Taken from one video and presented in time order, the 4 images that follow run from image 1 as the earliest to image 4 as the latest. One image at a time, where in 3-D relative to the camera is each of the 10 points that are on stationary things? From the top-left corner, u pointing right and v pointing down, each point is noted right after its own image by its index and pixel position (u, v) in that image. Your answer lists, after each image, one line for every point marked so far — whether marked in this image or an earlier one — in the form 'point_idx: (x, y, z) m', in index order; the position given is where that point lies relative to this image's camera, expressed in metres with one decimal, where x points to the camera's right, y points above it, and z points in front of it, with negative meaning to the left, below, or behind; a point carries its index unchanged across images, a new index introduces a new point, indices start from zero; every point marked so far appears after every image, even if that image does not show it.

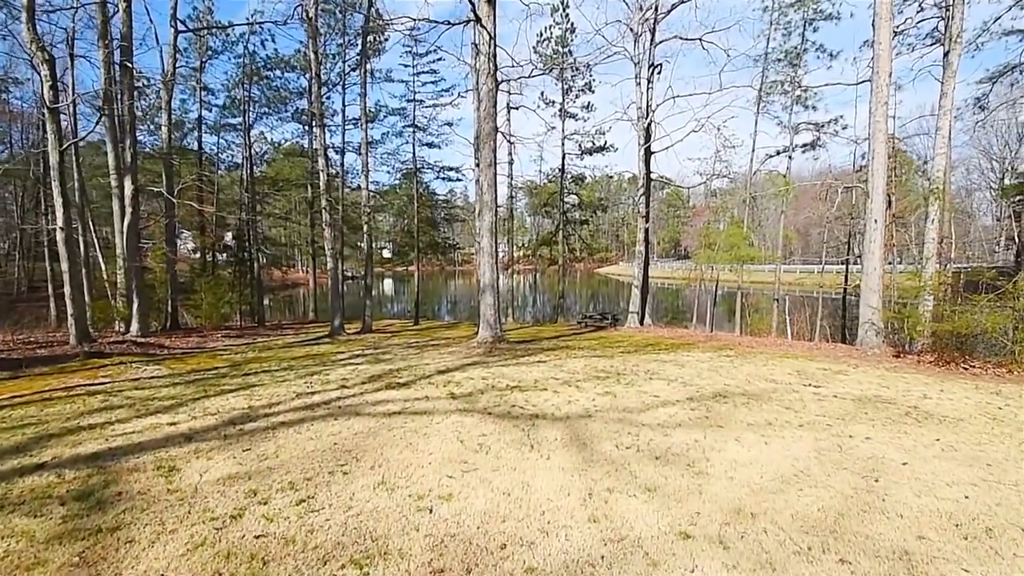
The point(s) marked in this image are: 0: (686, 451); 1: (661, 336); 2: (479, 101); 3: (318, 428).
0: (+1.2, -1.1, +3.2) m
1: (+3.9, -1.3, +11.8) m
2: (-0.7, +3.9, +9.6) m
3: (-1.6, -1.2, +3.7) m
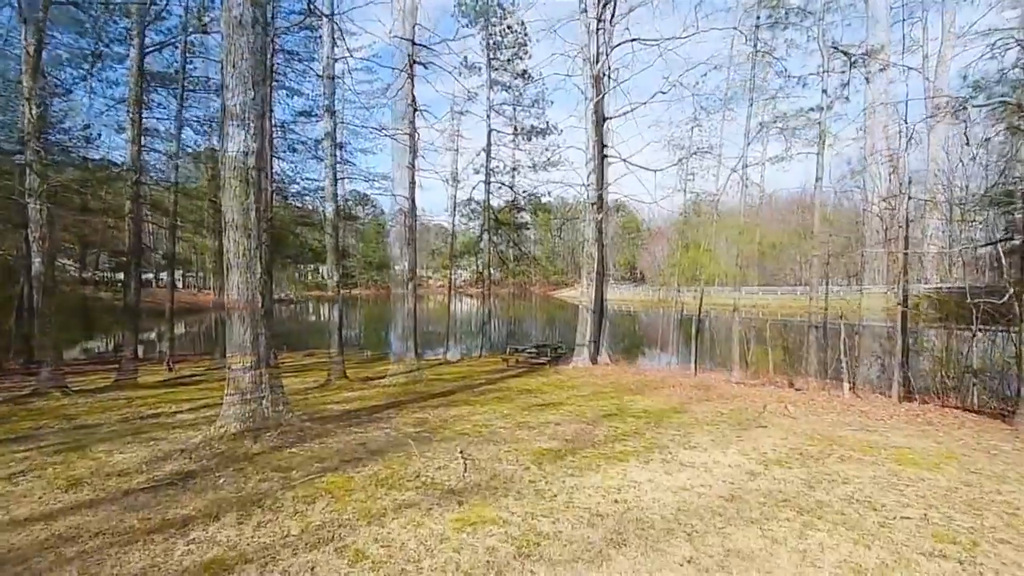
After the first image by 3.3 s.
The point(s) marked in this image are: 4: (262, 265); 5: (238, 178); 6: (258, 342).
0: (+0.6, -1.2, +1.1) m
1: (+2.5, -1.9, +10.0) m
2: (-1.9, +3.5, +7.6) m
3: (-2.3, -1.3, +1.4) m
4: (-2.9, +0.3, +5.3) m
5: (-3.1, +1.3, +5.2) m
6: (-2.9, -0.6, +5.2) m
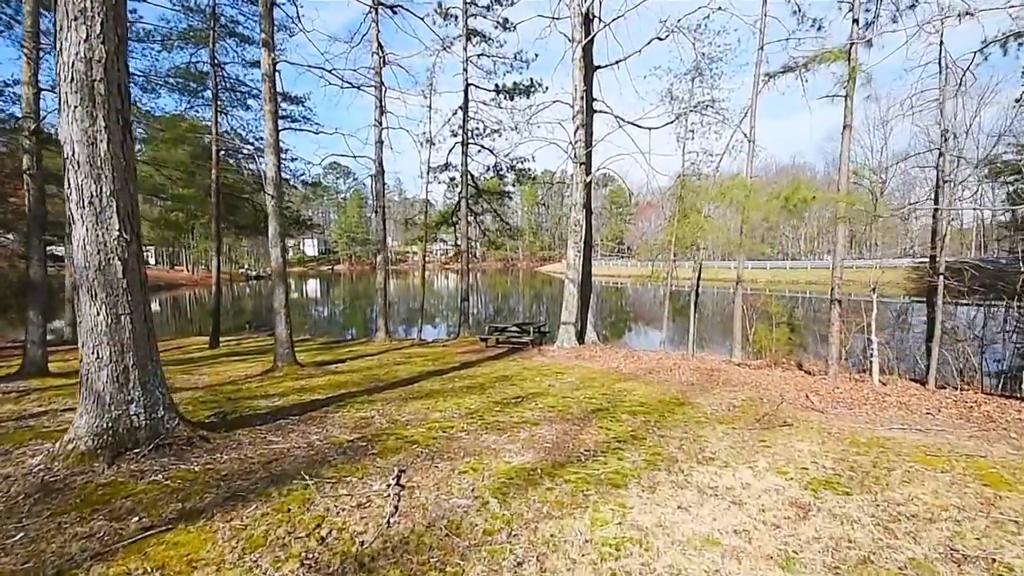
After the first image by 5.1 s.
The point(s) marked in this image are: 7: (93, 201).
0: (+0.4, -1.1, -0.2) m
1: (+2.0, -1.3, +8.8) m
2: (-2.3, +3.9, +6.0) m
3: (-2.5, -1.2, +0.1) m
4: (-3.3, +0.6, +3.8) m
5: (-3.5, +1.6, +3.7) m
6: (-3.3, -0.3, +3.8) m
7: (-3.4, +0.7, +3.7) m
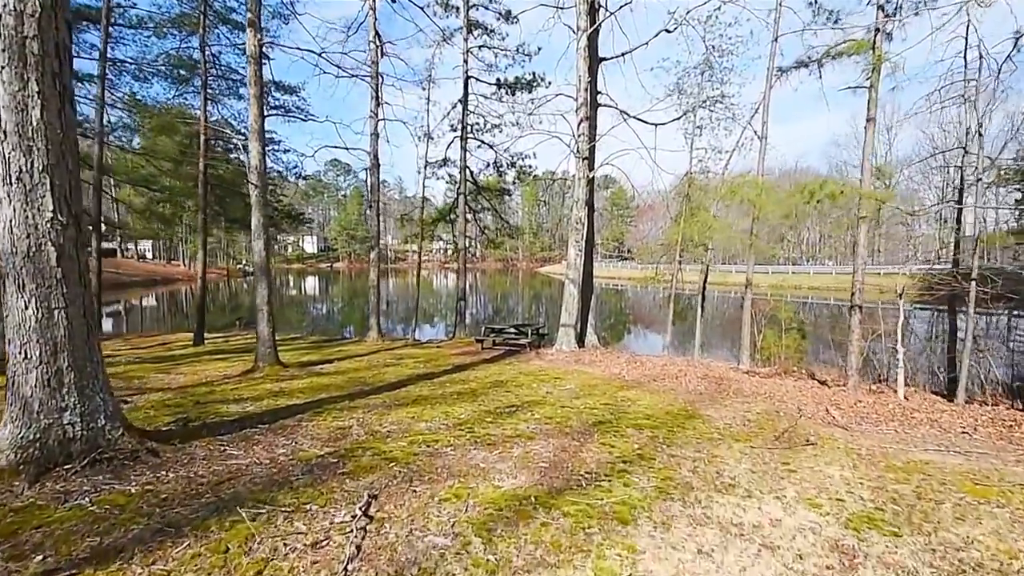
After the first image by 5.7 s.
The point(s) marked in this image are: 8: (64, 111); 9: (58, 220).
0: (+0.3, -1.1, -0.7) m
1: (+1.9, -1.3, +8.3) m
2: (-2.3, +4.0, +5.5) m
3: (-2.6, -1.1, -0.4) m
4: (-3.3, +0.7, +3.3) m
5: (-3.5, +1.6, +3.2) m
6: (-3.3, -0.3, +3.3) m
7: (-3.4, +0.8, +3.2) m
8: (-3.3, +1.3, +3.4) m
9: (-3.3, +0.5, +3.3) m
